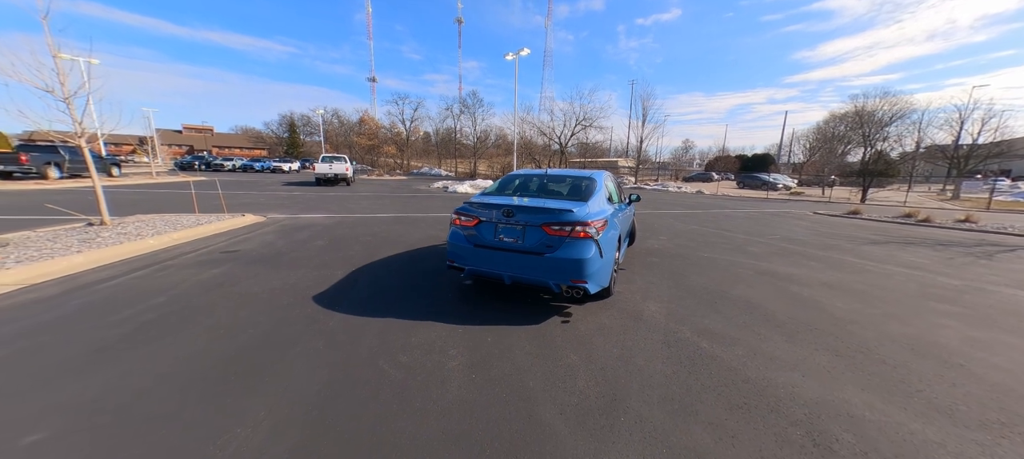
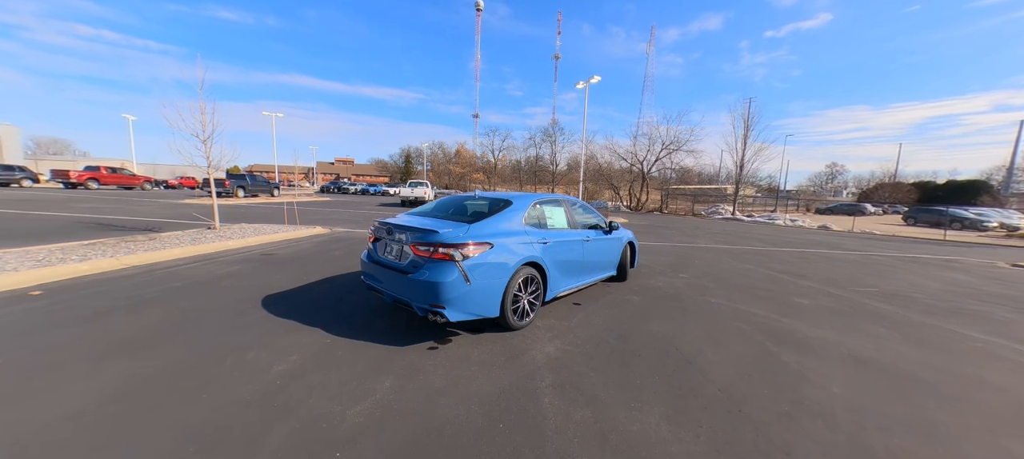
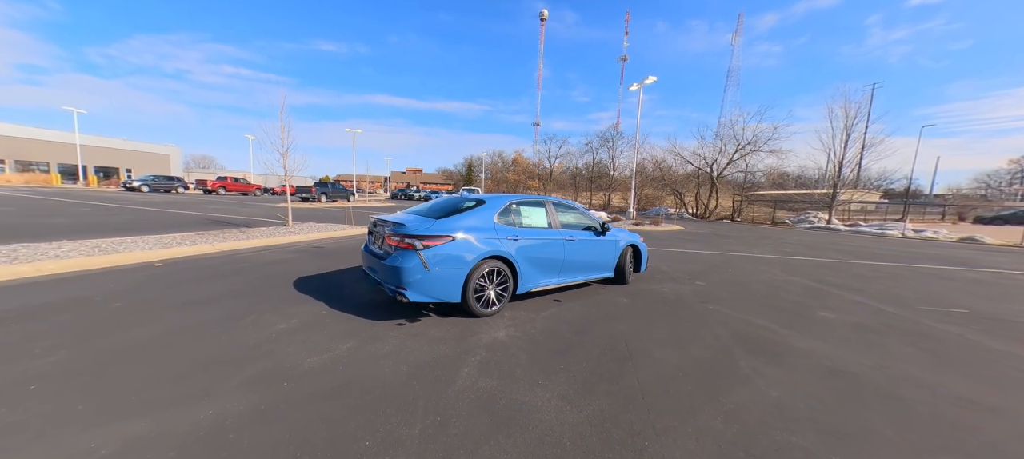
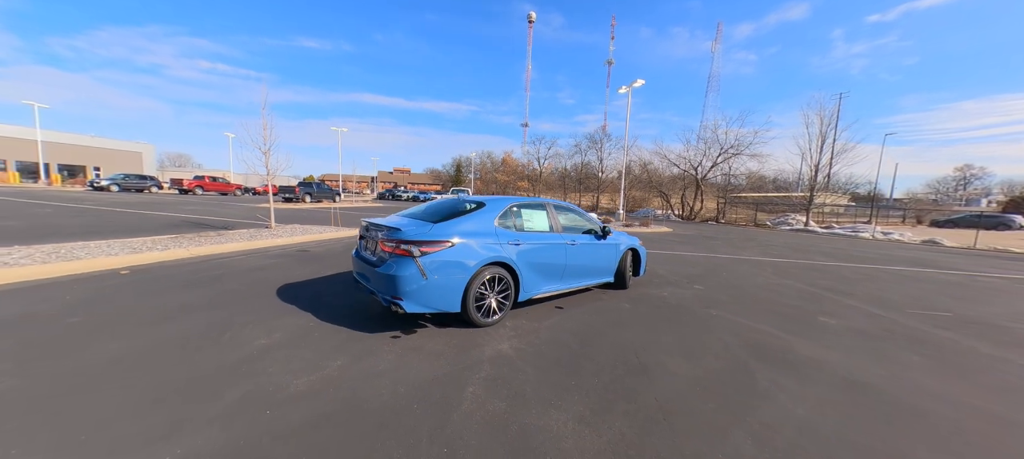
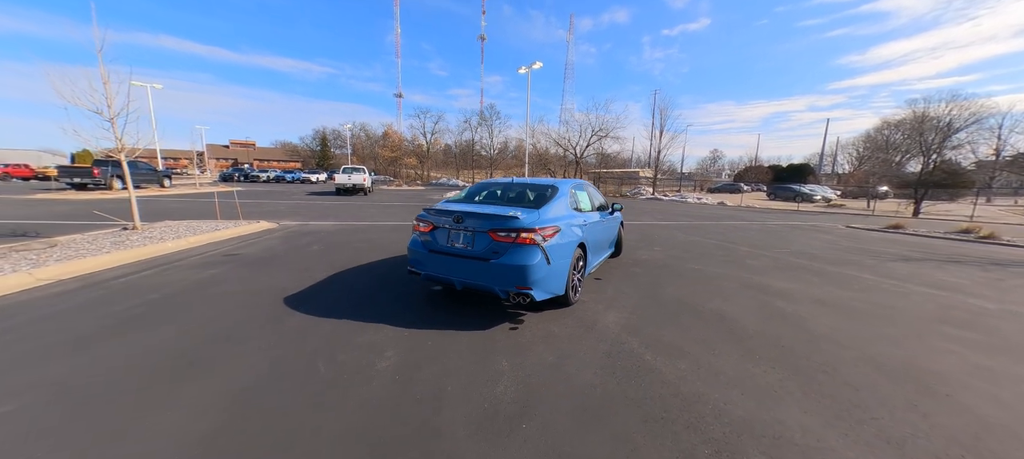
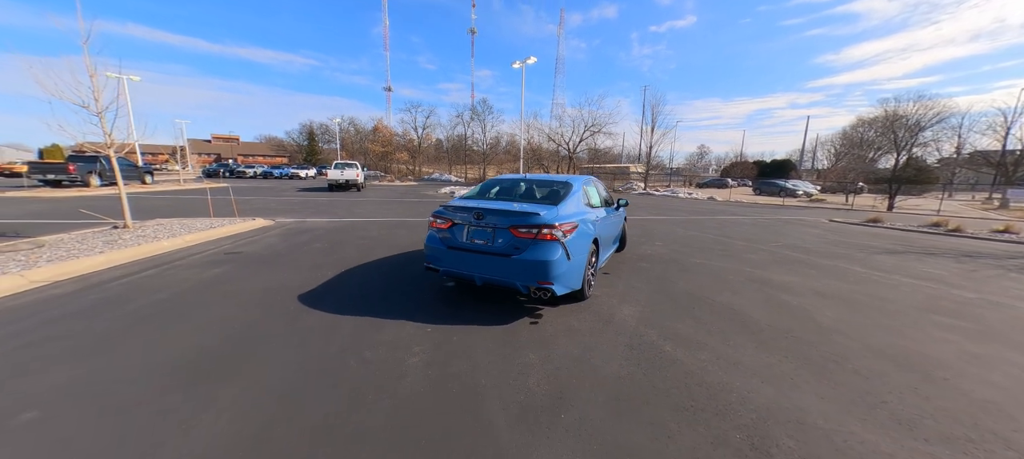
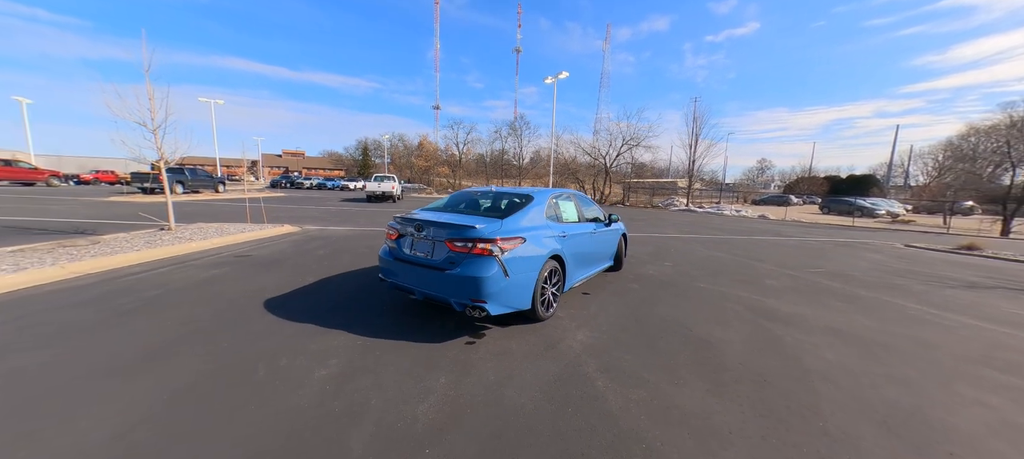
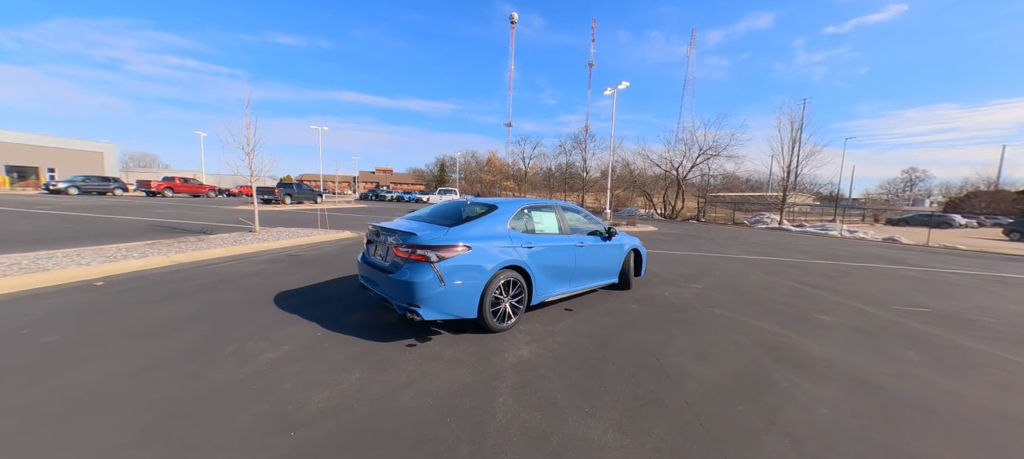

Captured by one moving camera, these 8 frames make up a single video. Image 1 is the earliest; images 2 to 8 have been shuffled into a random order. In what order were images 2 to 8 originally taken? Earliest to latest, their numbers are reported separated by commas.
6, 5, 7, 2, 8, 4, 3
